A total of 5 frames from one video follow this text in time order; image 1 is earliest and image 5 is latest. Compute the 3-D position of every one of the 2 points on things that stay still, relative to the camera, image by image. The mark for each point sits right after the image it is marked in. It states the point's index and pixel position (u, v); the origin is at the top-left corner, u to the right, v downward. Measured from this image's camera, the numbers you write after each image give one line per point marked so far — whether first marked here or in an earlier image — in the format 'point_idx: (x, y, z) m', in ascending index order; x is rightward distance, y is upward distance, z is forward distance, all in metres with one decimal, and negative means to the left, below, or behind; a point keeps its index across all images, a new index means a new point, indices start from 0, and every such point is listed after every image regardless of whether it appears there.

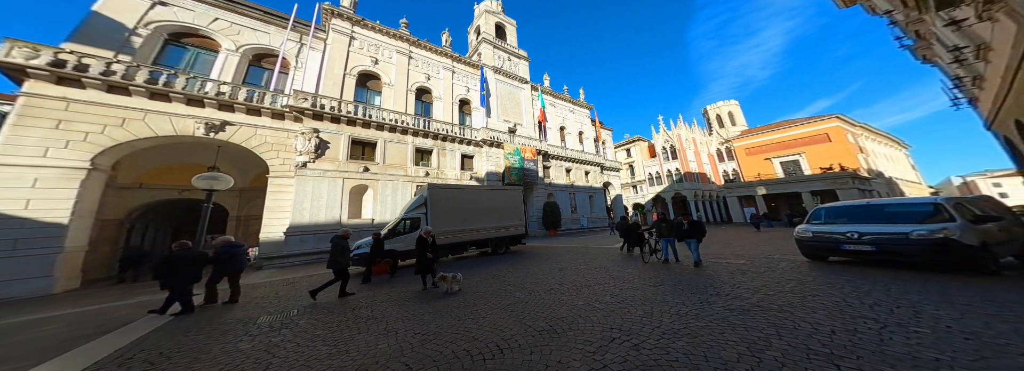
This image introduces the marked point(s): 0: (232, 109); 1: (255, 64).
0: (-12.4, +3.4, +10.1) m
1: (-14.2, +6.6, +12.4) m
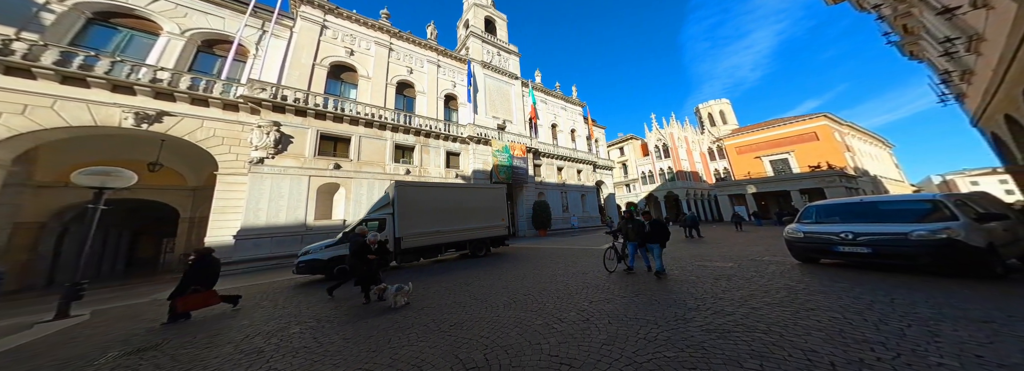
0: (-13.4, +3.5, +9.1) m
1: (-15.3, +6.7, +11.3) m
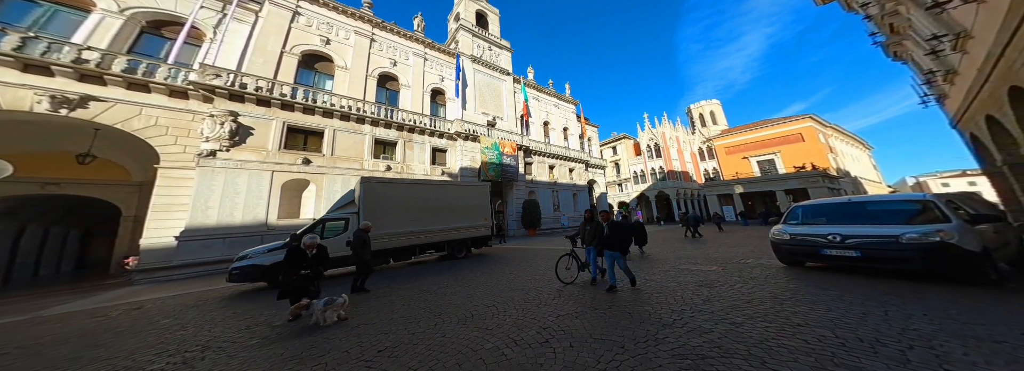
0: (-14.3, +3.6, +8.0) m
1: (-16.2, +6.9, +10.3) m
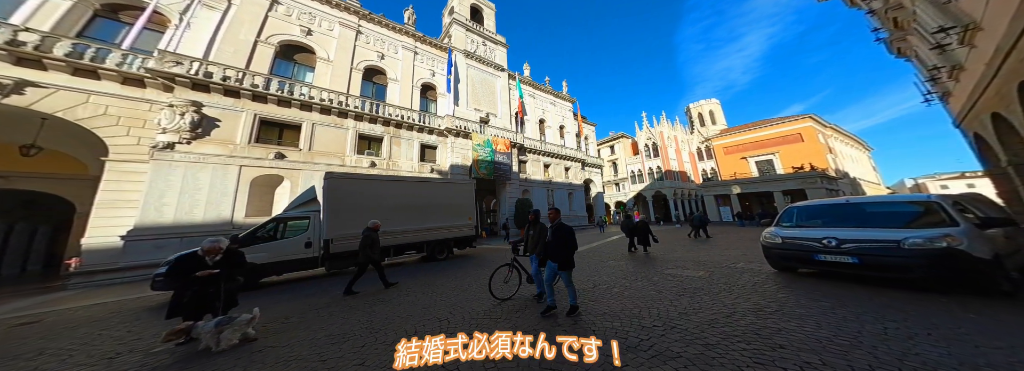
0: (-15.1, +3.9, +7.4) m
1: (-17.0, +7.1, +9.6) m
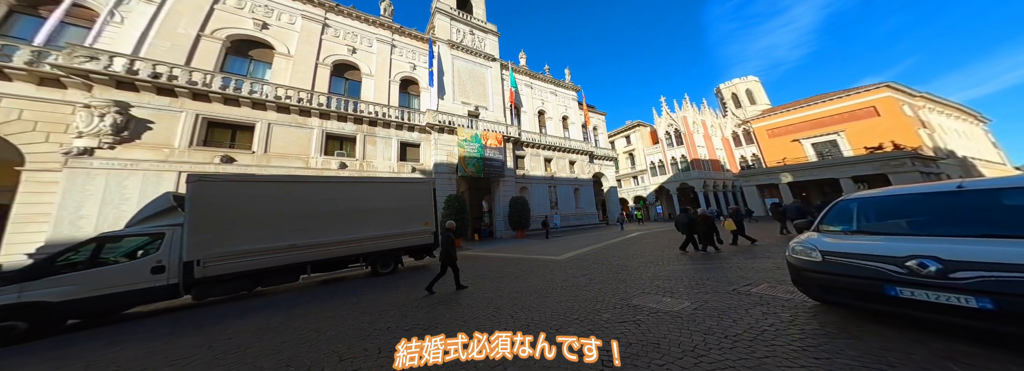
0: (-17.6, +3.4, +7.3) m
1: (-19.3, +6.7, +9.7) m
